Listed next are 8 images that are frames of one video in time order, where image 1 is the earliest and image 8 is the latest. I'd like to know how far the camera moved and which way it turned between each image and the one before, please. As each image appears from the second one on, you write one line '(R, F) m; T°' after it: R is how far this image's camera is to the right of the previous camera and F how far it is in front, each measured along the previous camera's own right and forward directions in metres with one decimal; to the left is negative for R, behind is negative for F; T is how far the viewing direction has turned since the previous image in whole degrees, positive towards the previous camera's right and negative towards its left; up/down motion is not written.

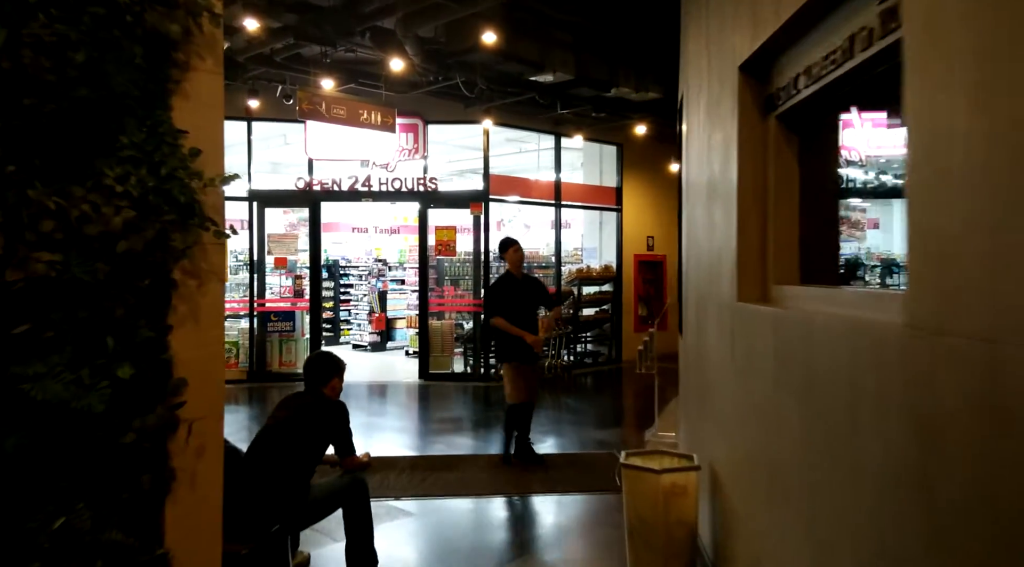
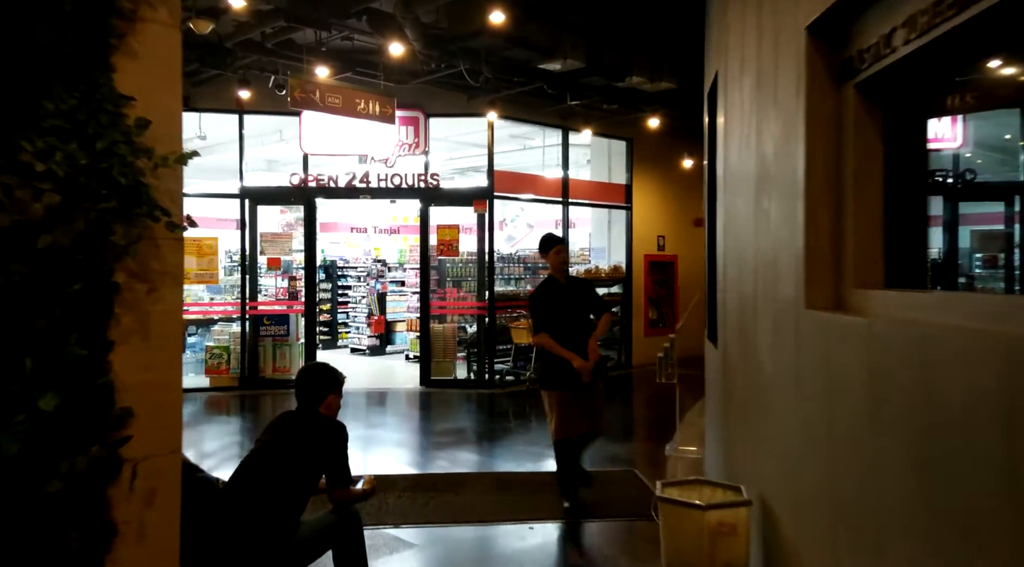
(-0.1, +0.5) m; 0°
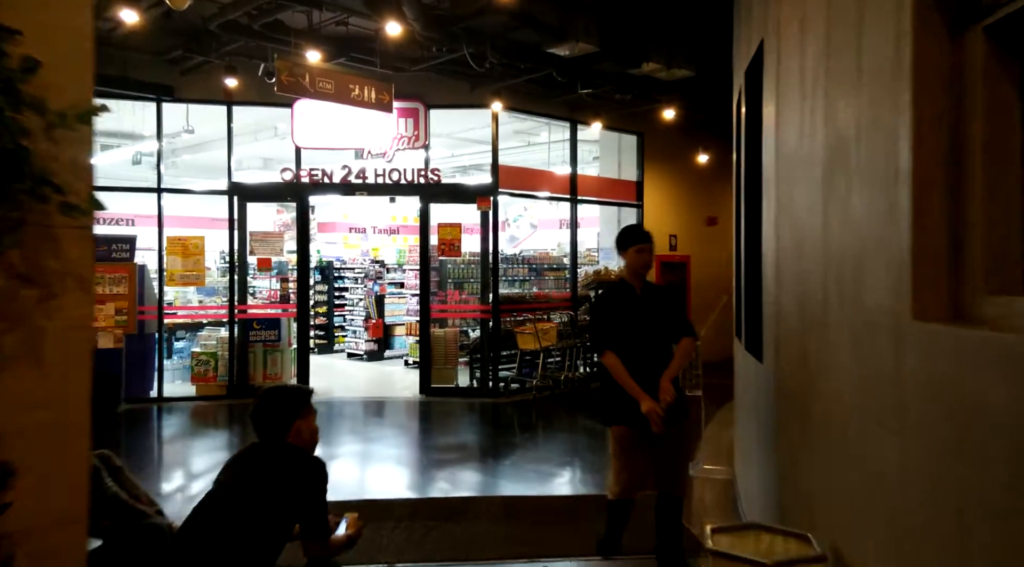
(-0.1, +0.6) m; 0°
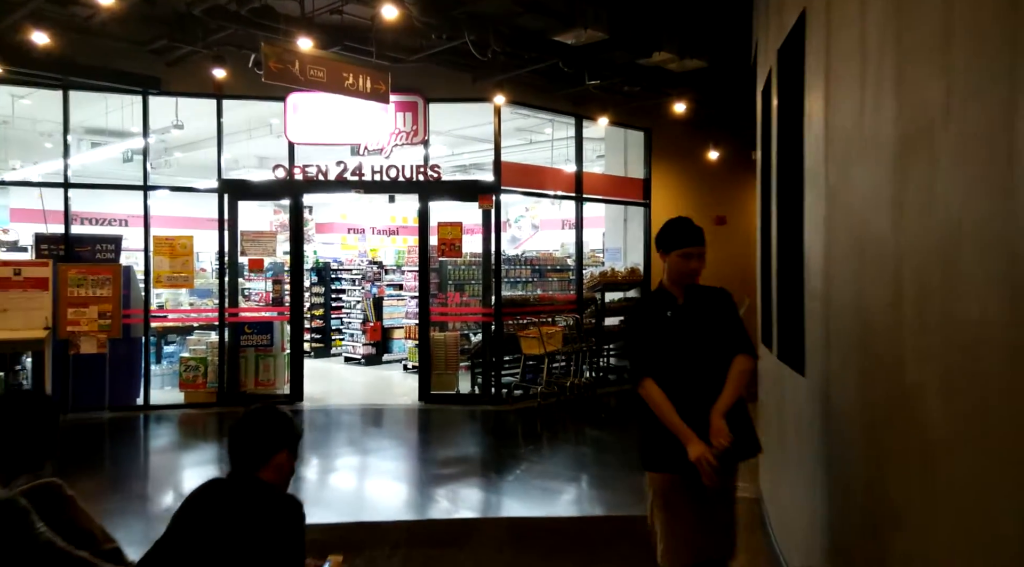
(0.0, +0.4) m; 0°
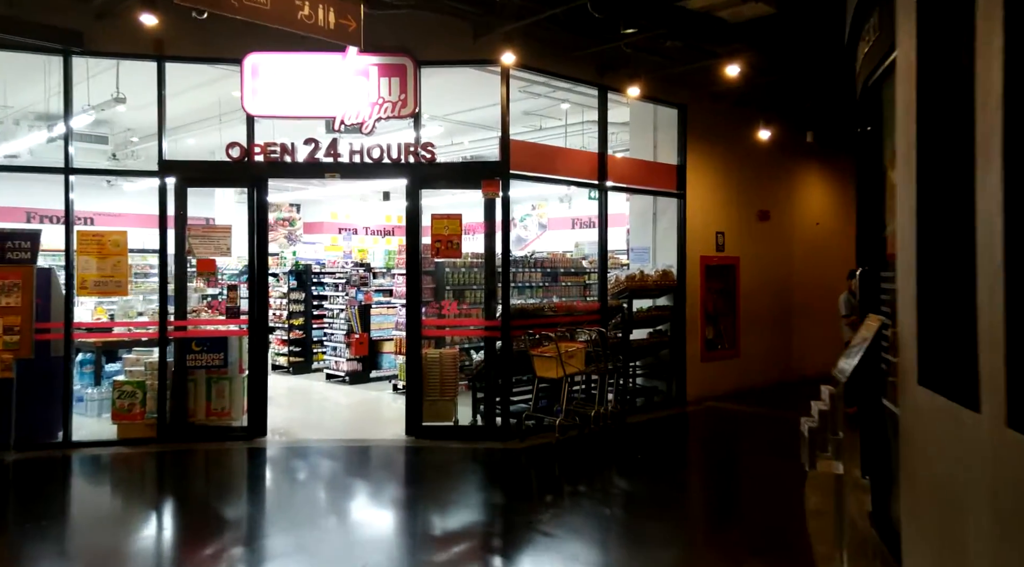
(-0.1, +1.6) m; 0°
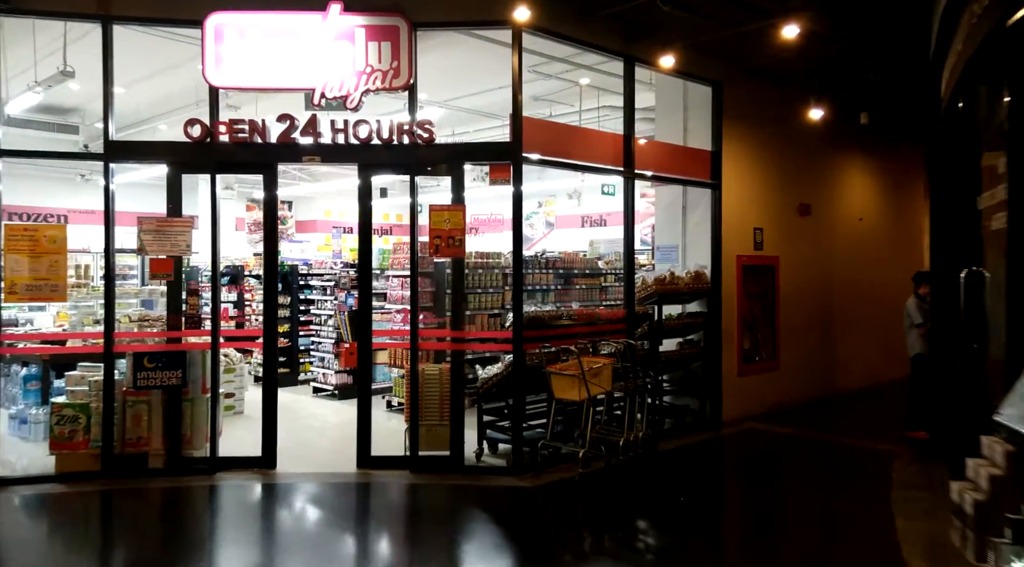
(-0.1, +1.1) m; 0°
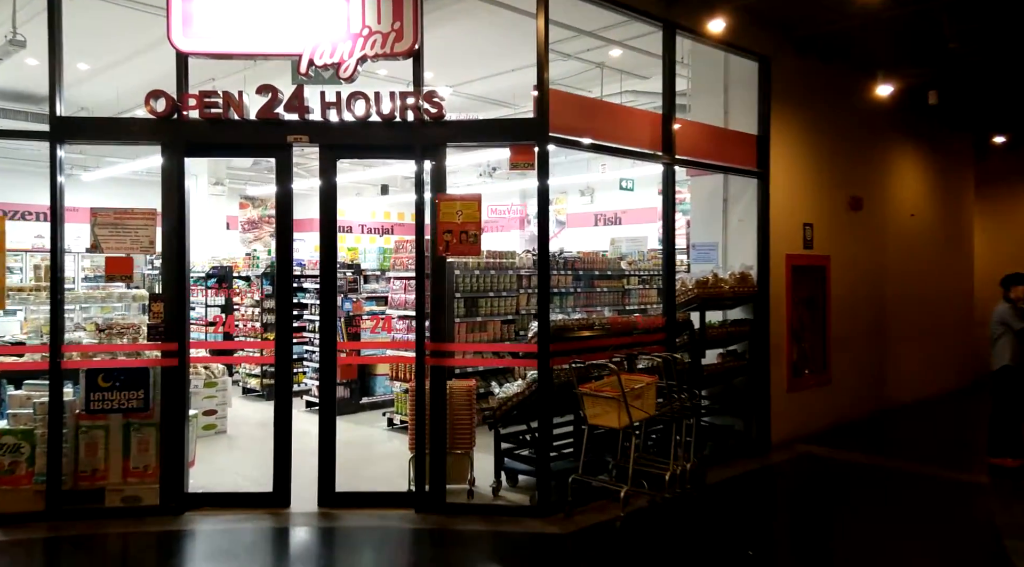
(-0.1, +0.9) m; 0°
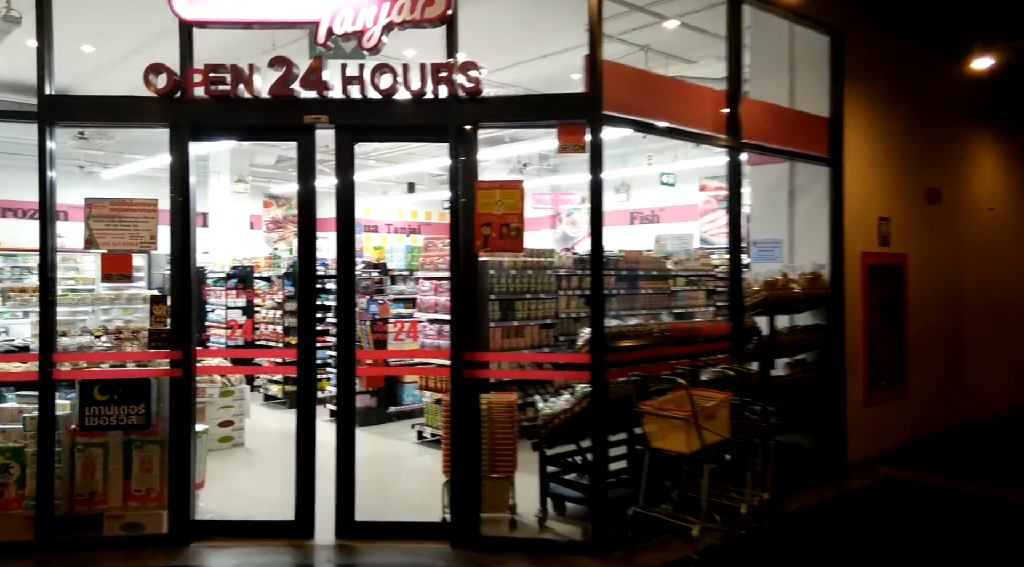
(-0.1, +0.6) m; -2°
